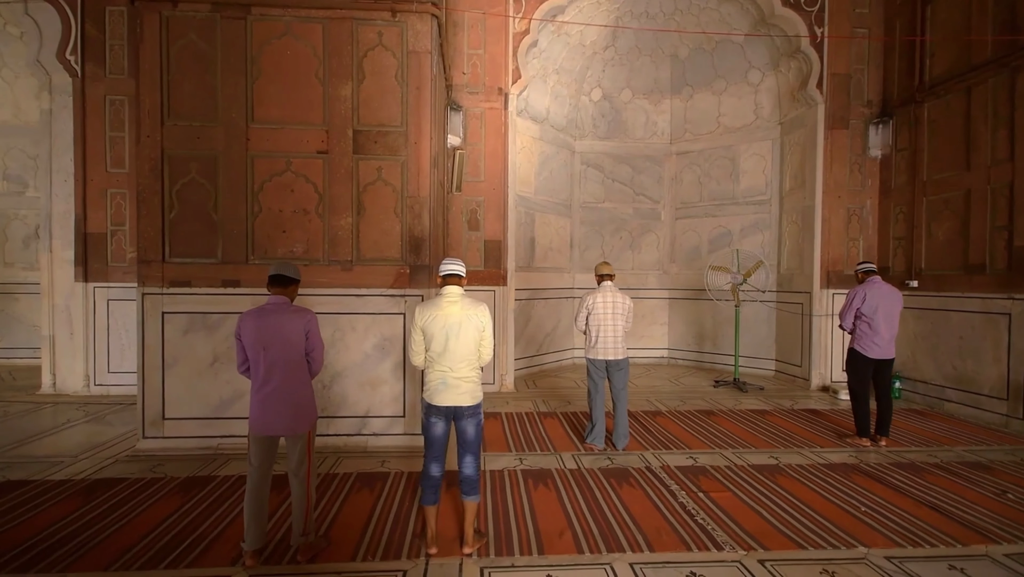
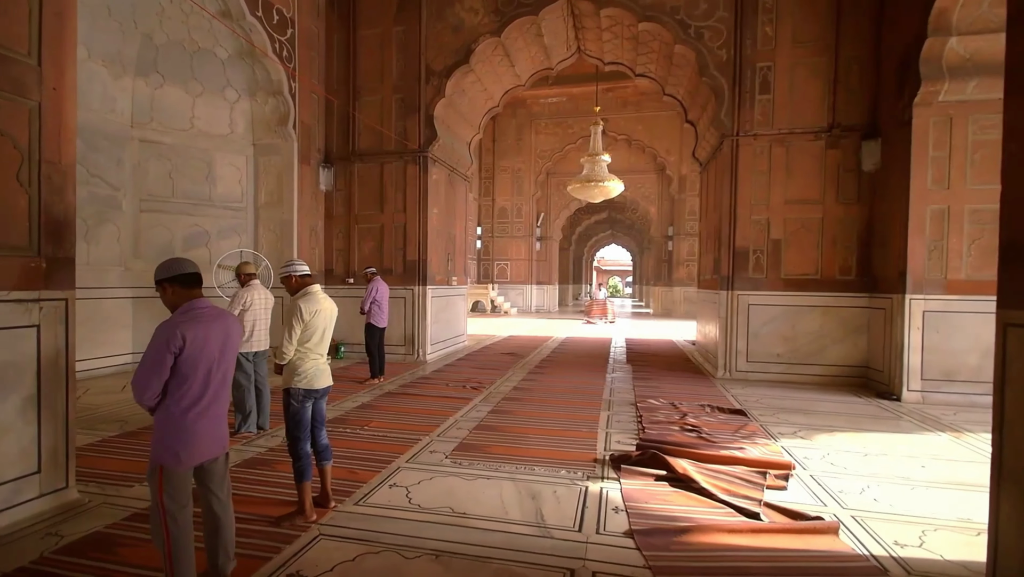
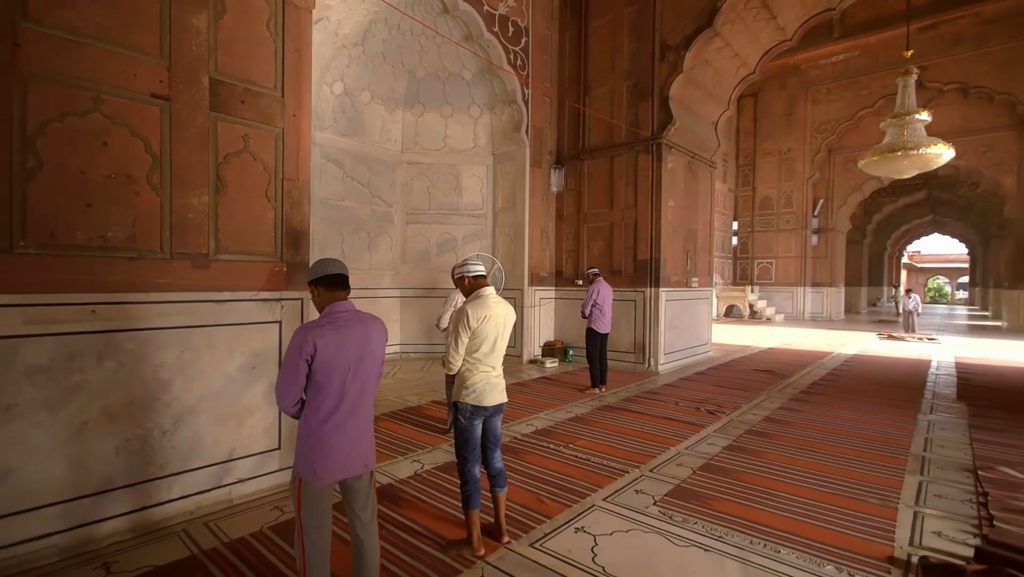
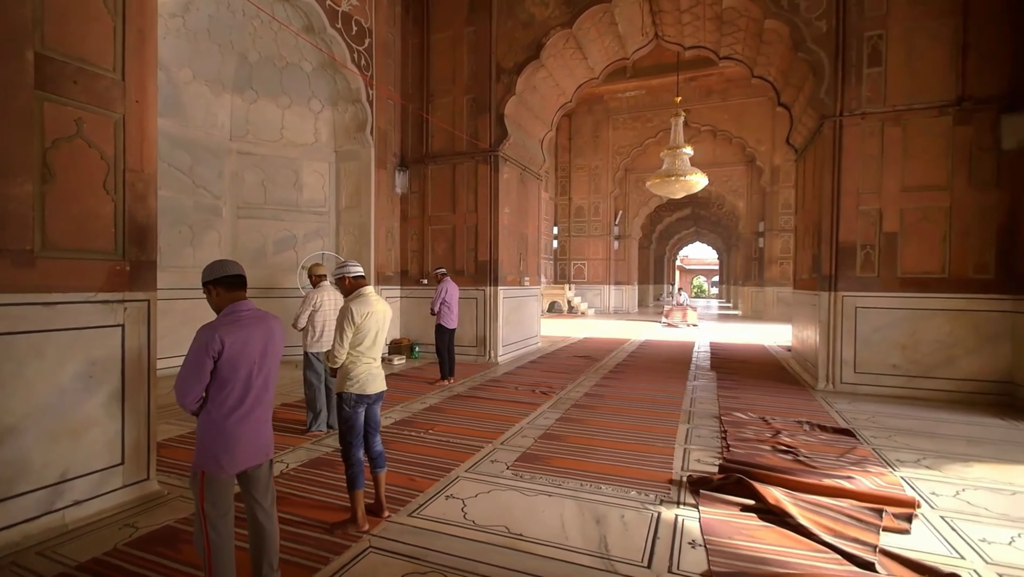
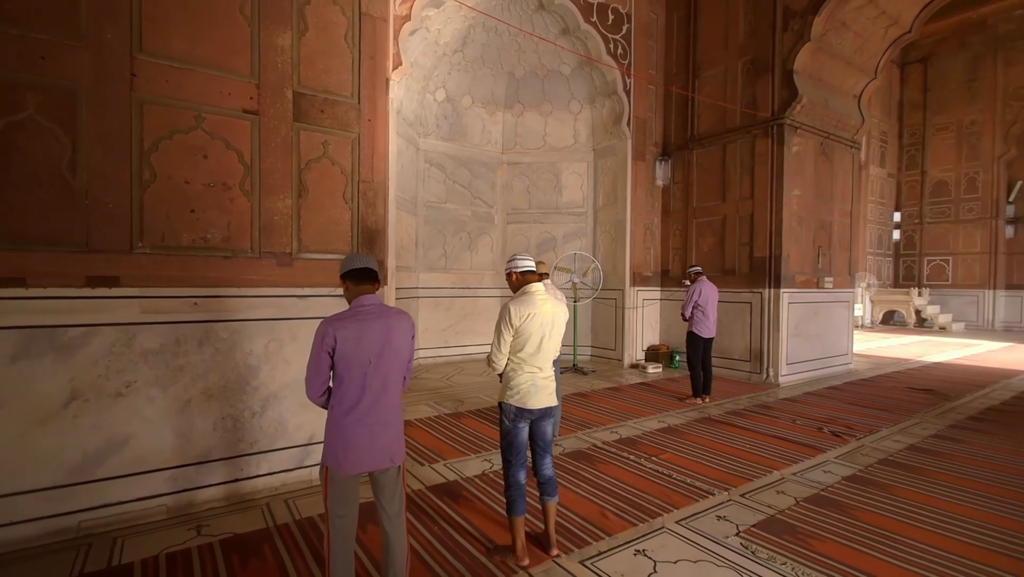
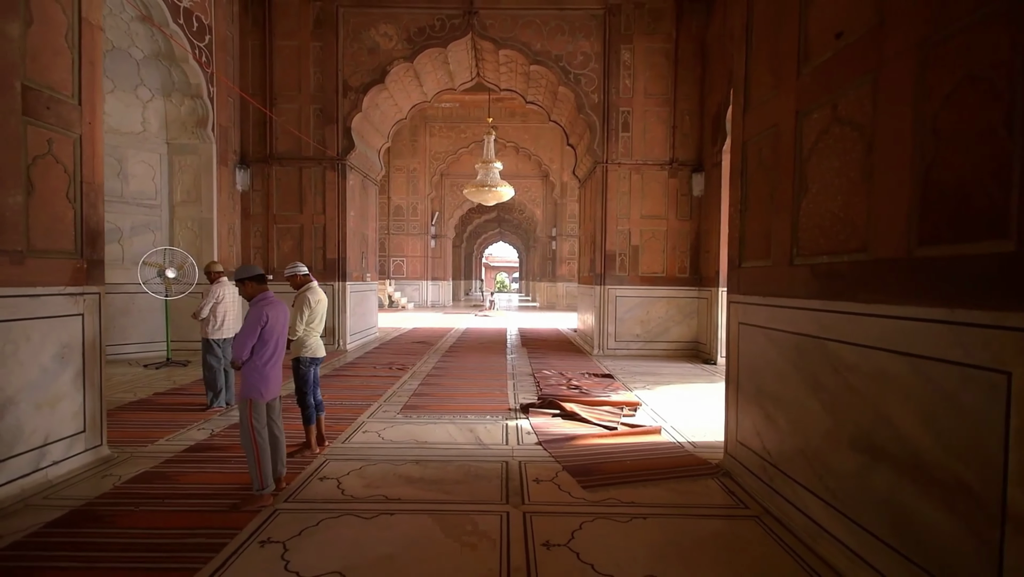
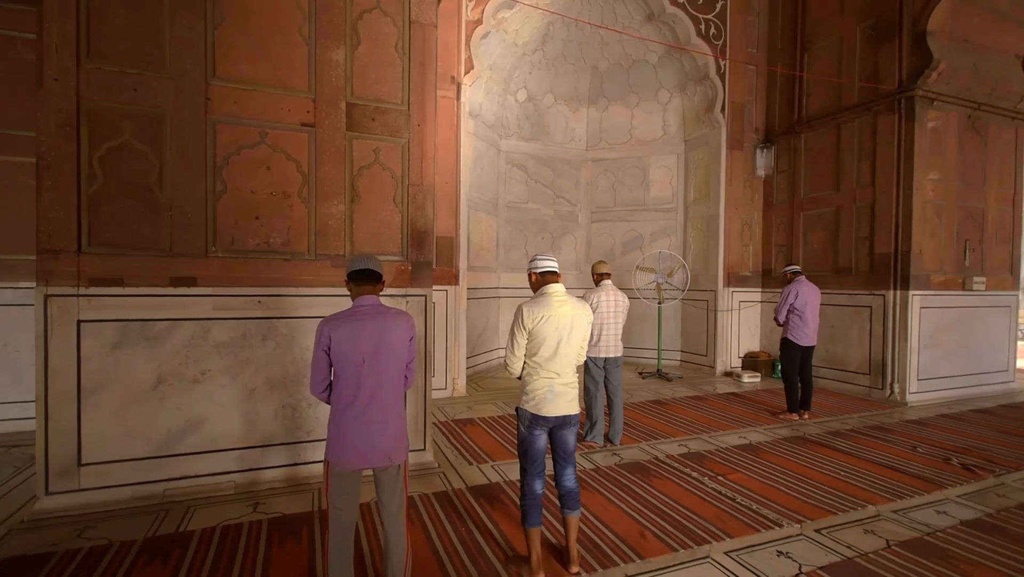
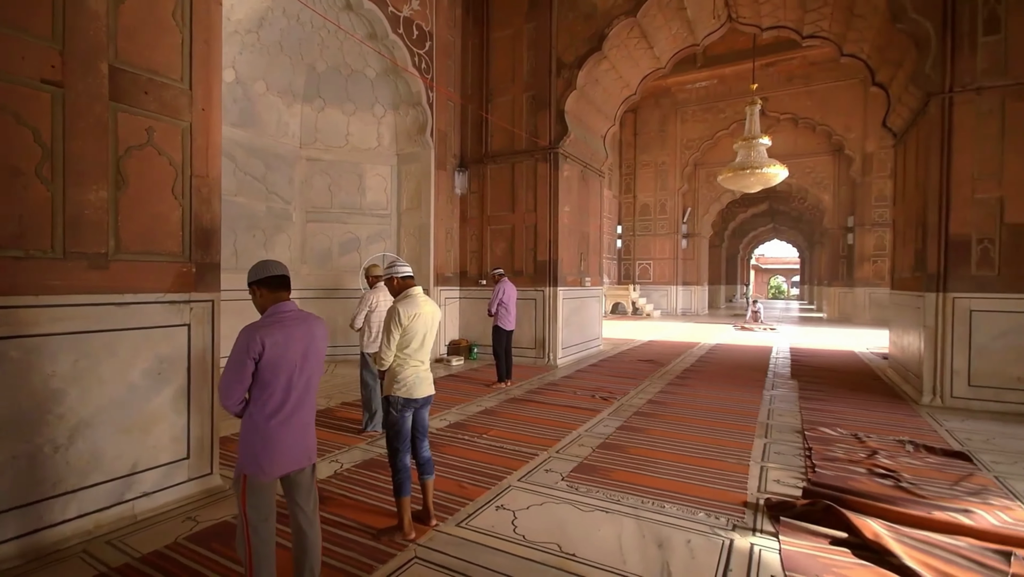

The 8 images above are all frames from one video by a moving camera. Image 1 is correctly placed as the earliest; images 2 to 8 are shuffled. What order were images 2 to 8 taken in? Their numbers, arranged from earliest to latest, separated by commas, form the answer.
7, 5, 3, 8, 4, 2, 6
